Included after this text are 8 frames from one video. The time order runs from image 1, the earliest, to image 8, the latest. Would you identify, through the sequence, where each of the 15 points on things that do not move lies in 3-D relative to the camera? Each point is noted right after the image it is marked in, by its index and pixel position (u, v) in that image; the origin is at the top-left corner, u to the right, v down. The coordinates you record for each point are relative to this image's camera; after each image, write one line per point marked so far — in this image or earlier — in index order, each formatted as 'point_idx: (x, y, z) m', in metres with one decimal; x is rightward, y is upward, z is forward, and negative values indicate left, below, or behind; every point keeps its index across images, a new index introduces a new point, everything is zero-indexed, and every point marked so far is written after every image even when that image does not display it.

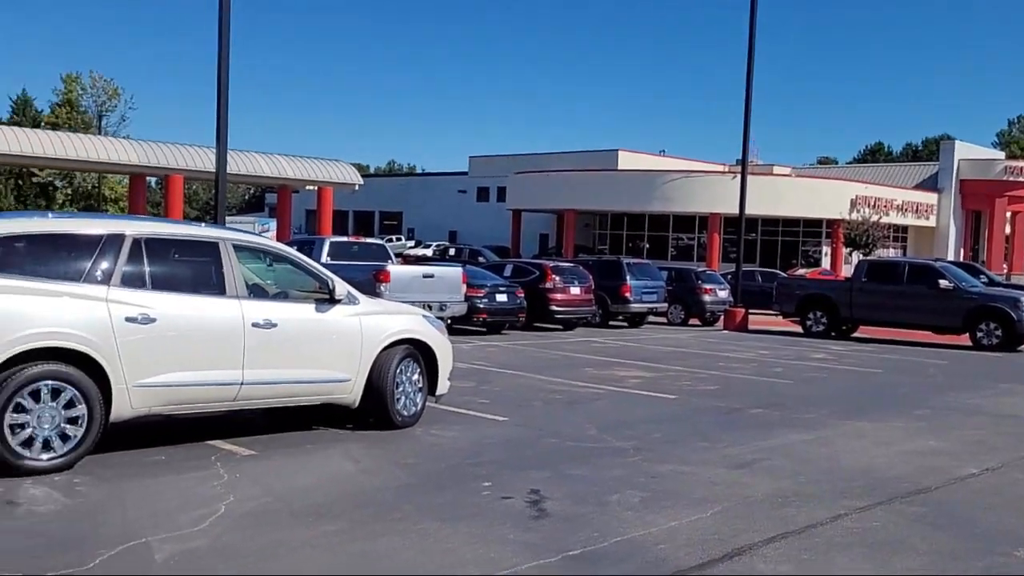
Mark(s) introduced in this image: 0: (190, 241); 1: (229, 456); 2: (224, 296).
0: (-3.2, +0.5, +8.7) m
1: (-2.7, -1.6, +8.5) m
2: (-2.9, -0.1, +8.8) m
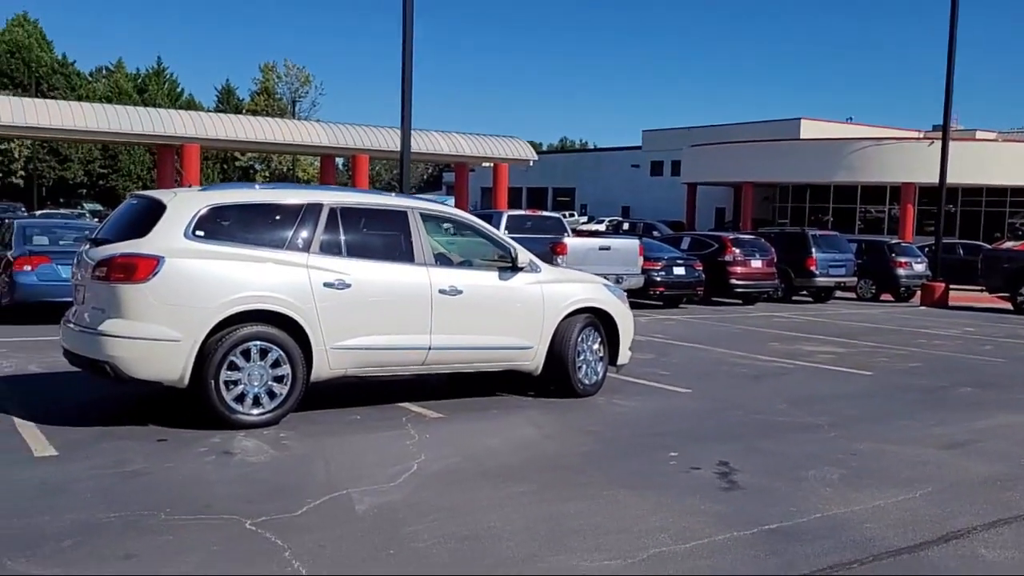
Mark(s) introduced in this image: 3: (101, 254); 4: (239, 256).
0: (-1.3, +0.8, +9.1) m
1: (-0.9, -1.3, +8.8) m
2: (-1.0, +0.3, +9.0) m
3: (-3.7, +0.3, +8.0) m
4: (-2.5, +0.3, +8.1) m
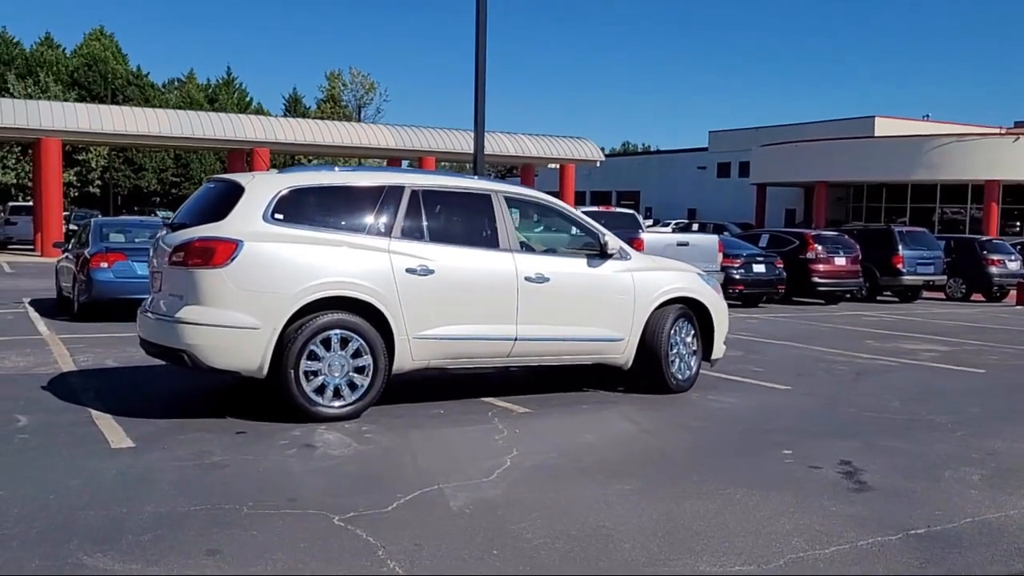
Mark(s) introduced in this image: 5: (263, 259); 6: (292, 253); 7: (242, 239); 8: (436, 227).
0: (-0.5, +0.9, +8.6) m
1: (0.0, -1.2, +8.3) m
2: (-0.1, +0.4, +8.6) m
3: (-2.9, +0.4, +7.7) m
4: (-1.7, +0.4, +7.7) m
5: (-2.1, +0.2, +7.5) m
6: (-1.9, +0.3, +7.6) m
7: (-2.3, +0.4, +7.5) m
8: (-0.7, +0.6, +8.4) m
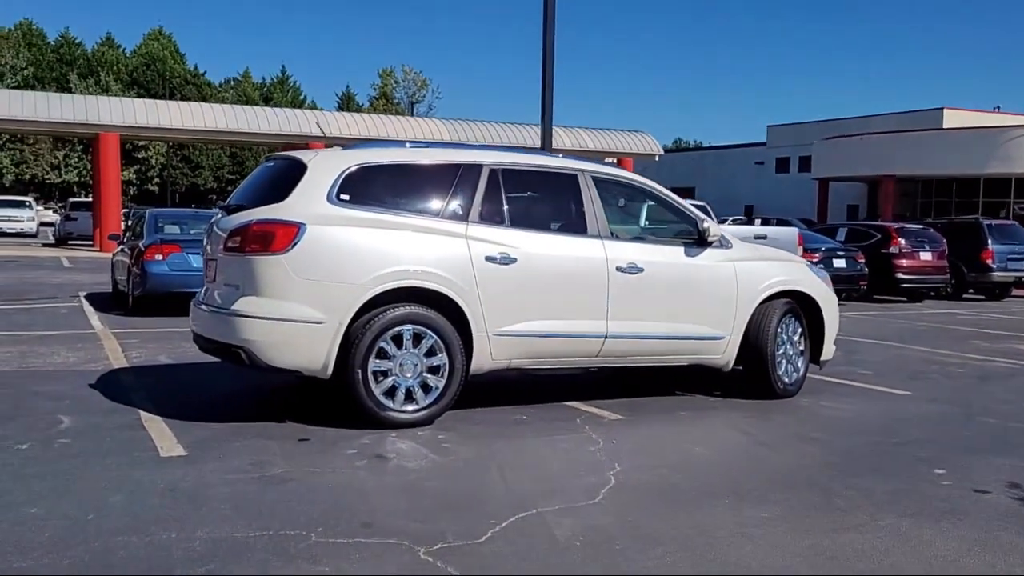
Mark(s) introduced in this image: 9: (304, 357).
0: (+0.3, +1.0, +7.7) m
1: (+0.7, -1.1, +7.4) m
2: (+0.6, +0.5, +7.6) m
3: (-2.2, +0.5, +6.9) m
4: (-0.9, +0.5, +6.9) m
5: (-1.4, +0.3, +6.7) m
6: (-1.2, +0.4, +6.7) m
7: (-1.6, +0.5, +6.7) m
8: (+0.1, +0.7, +7.5) m
9: (-1.6, -0.5, +6.6) m
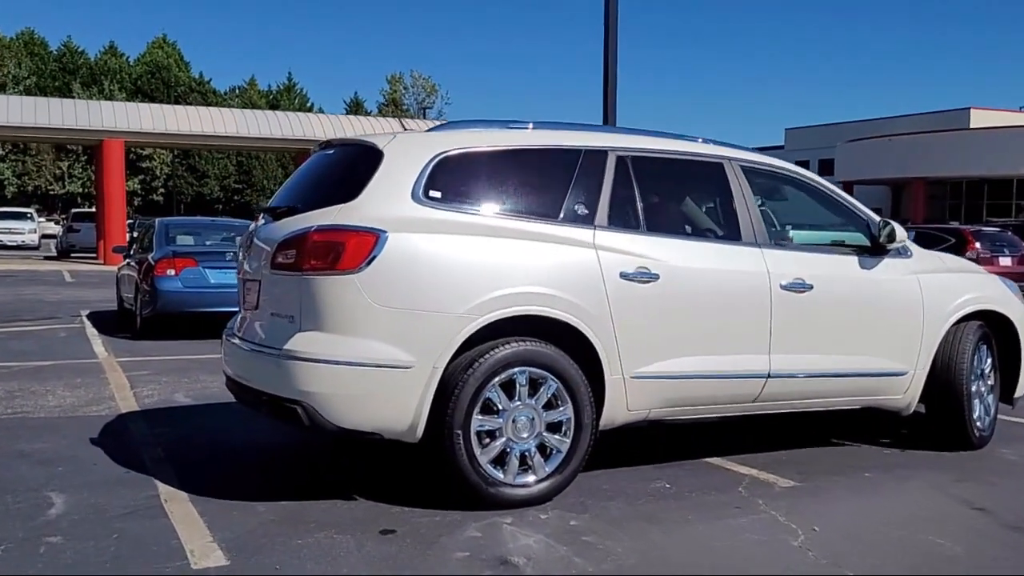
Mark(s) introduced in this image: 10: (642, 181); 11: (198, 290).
0: (+1.2, +0.8, +5.9) m
1: (+1.6, -1.2, +5.5) m
2: (+1.5, +0.3, +5.8) m
3: (-1.3, +0.3, +5.1) m
4: (-0.1, +0.3, +5.1) m
5: (-0.5, +0.2, +4.8) m
6: (-0.3, +0.2, +4.9) m
7: (-0.7, +0.3, +4.9) m
8: (+0.9, +0.5, +5.6) m
9: (-0.7, -0.7, +4.8) m
10: (+0.8, +0.7, +5.7) m
11: (-4.5, 0.0, +12.6) m
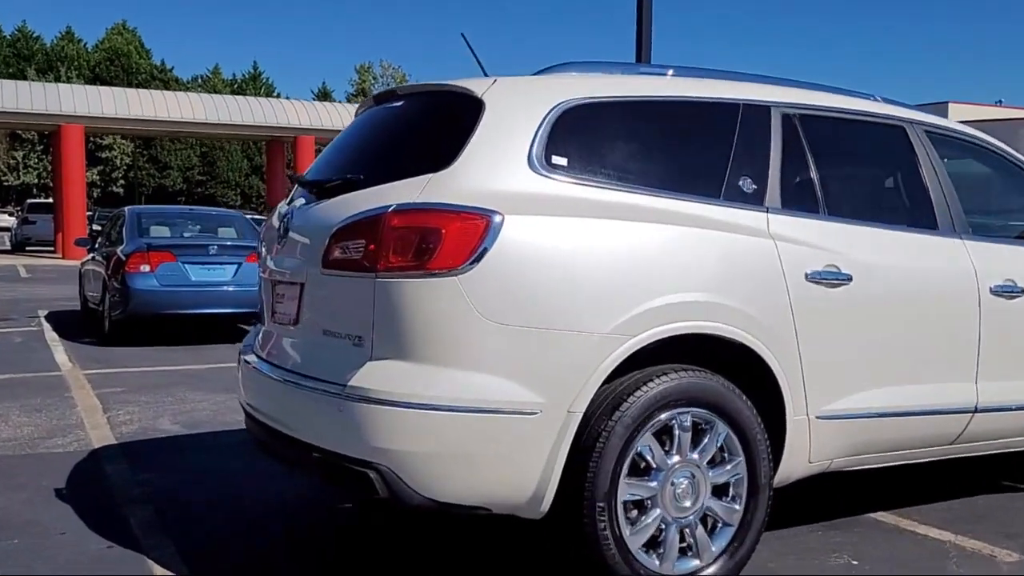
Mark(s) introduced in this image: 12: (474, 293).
0: (+1.8, +0.8, +4.4) m
1: (+2.2, -1.3, +4.1) m
2: (+2.1, +0.3, +4.4) m
3: (-0.7, +0.3, +3.6) m
4: (+0.5, +0.3, +3.6) m
5: (+0.1, +0.1, +3.3) m
6: (+0.3, +0.2, +3.4) m
7: (-0.1, +0.3, +3.3) m
8: (+1.5, +0.5, +4.2) m
9: (-0.1, -0.7, +3.3) m
10: (+1.4, +0.7, +4.2) m
11: (-4.2, 0.0, +10.9) m
12: (-0.1, 0.0, +3.2) m
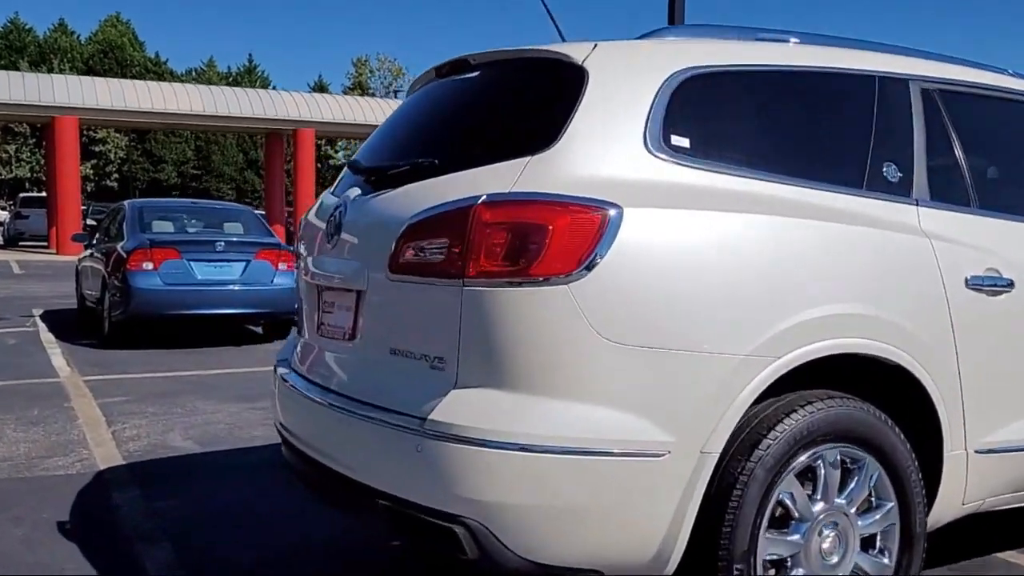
0: (+2.1, +0.8, +3.8) m
1: (+2.6, -1.3, +3.5) m
2: (+2.5, +0.2, +3.7) m
3: (-0.3, +0.3, +2.9) m
4: (+0.9, +0.3, +2.9) m
5: (+0.5, +0.1, +2.7) m
6: (+0.7, +0.1, +2.8) m
7: (+0.3, +0.3, +2.7) m
8: (+1.9, +0.4, +3.5) m
9: (+0.3, -0.8, +2.6) m
10: (+1.8, +0.6, +3.6) m
11: (-3.8, 0.0, +10.2) m
12: (+0.2, -0.1, +2.6) m
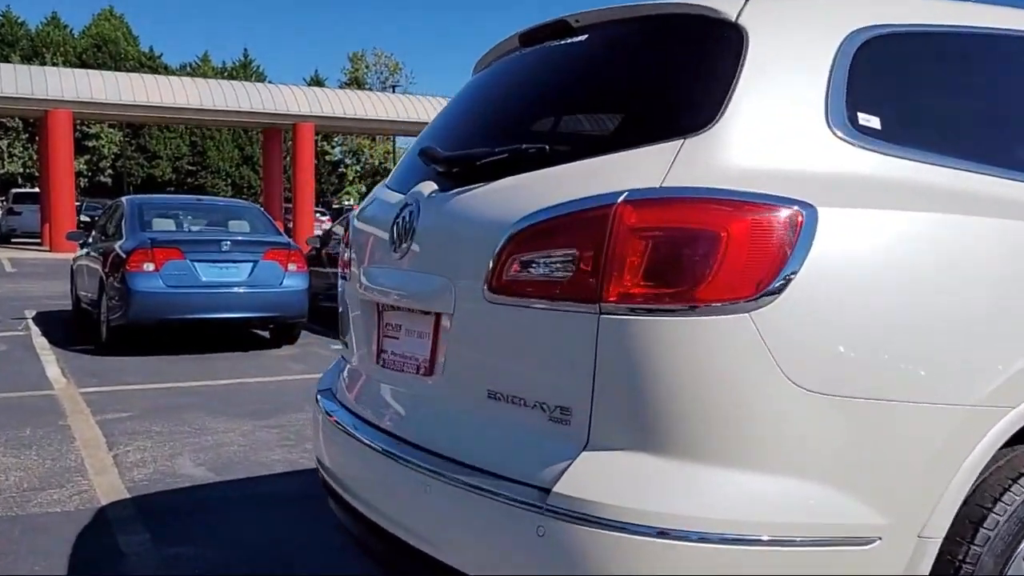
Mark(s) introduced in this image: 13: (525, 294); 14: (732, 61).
0: (+2.5, +0.7, +3.1) m
1: (+2.9, -1.4, +2.8) m
2: (+2.8, +0.2, +3.1) m
3: (0.0, +0.2, +2.2) m
4: (+1.3, +0.2, +2.3) m
5: (+0.8, 0.0, +2.0) m
6: (+1.1, +0.1, +2.1) m
7: (+0.6, +0.2, +2.0) m
8: (+2.2, +0.4, +2.9) m
9: (+0.7, -0.8, +2.0) m
10: (+2.1, +0.6, +2.9) m
11: (-3.5, 0.0, +9.5) m
12: (+0.6, -0.1, +1.9) m
13: (0.0, 0.0, +2.1) m
14: (+0.5, +0.5, +2.2) m
